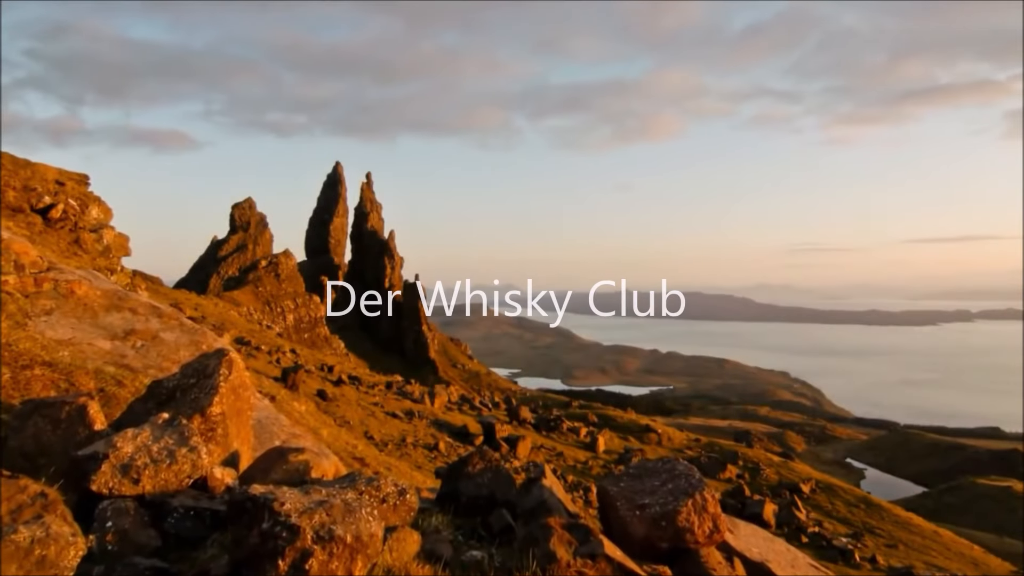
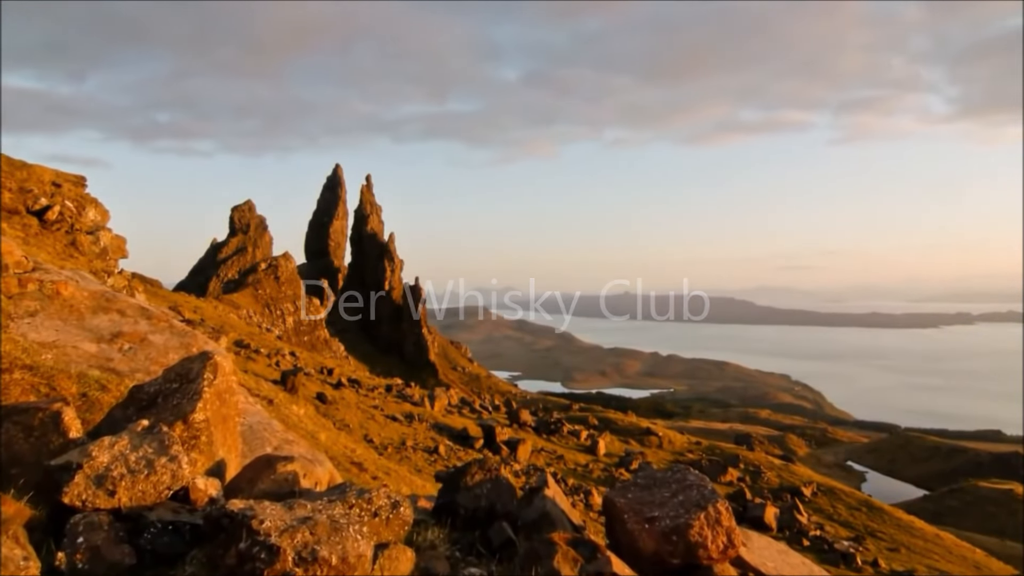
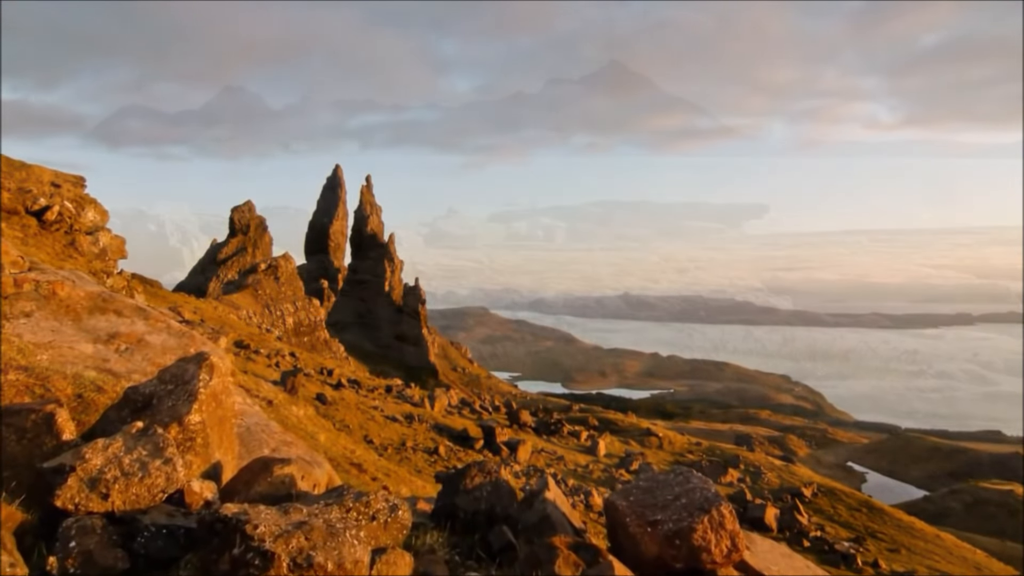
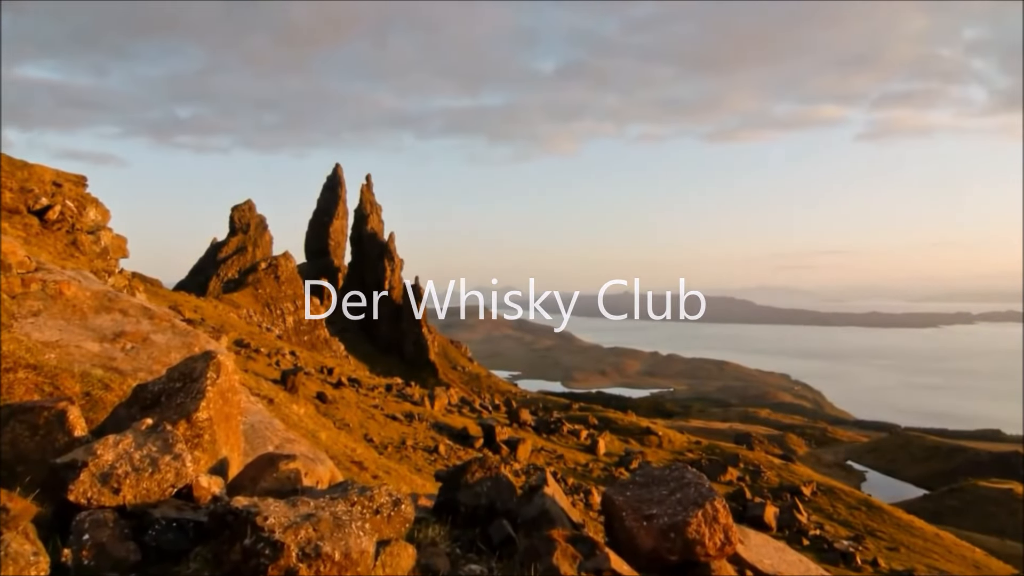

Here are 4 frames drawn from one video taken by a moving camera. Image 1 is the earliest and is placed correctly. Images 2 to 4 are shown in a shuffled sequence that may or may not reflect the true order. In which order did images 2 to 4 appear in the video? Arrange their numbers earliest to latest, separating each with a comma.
4, 2, 3
